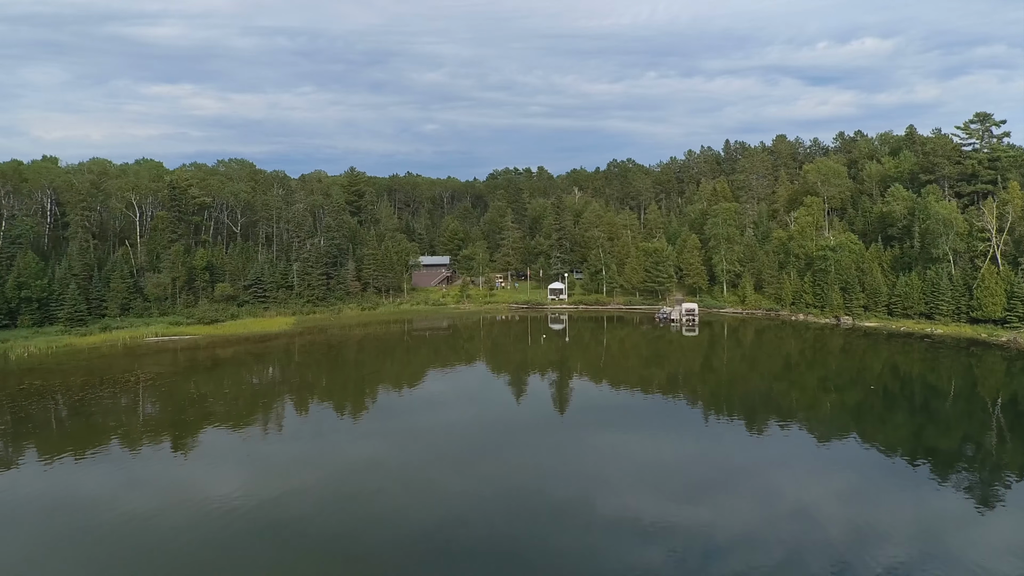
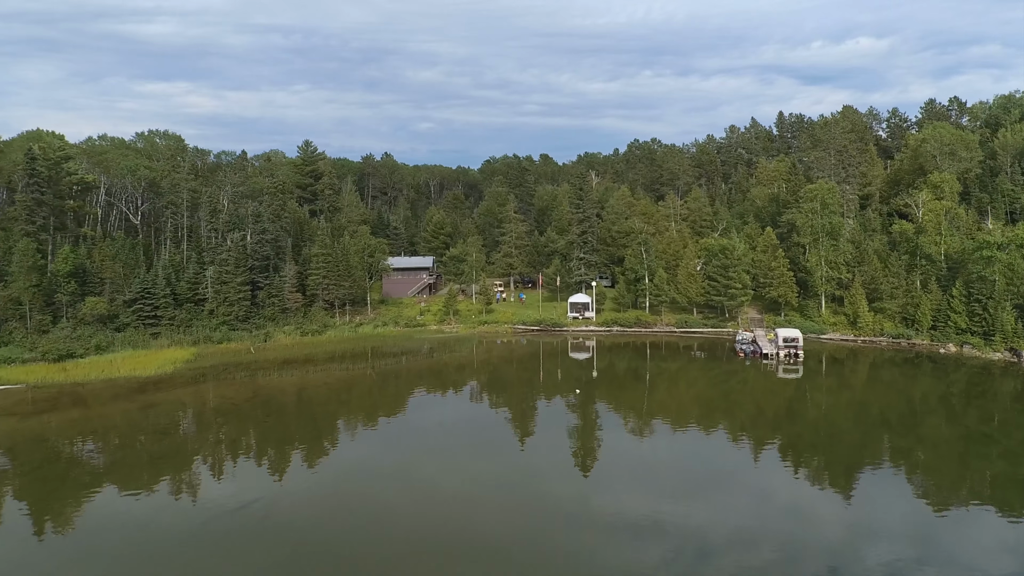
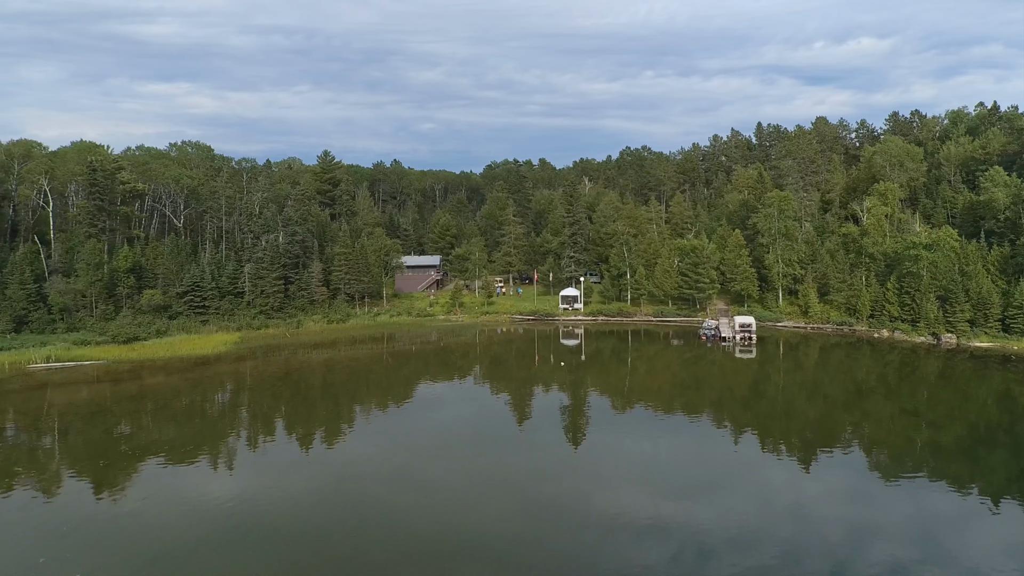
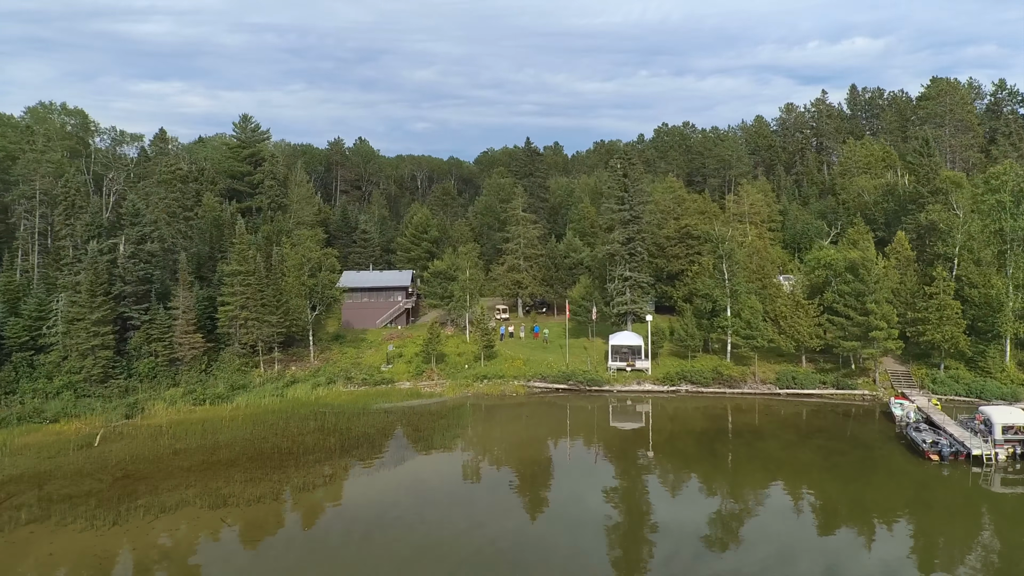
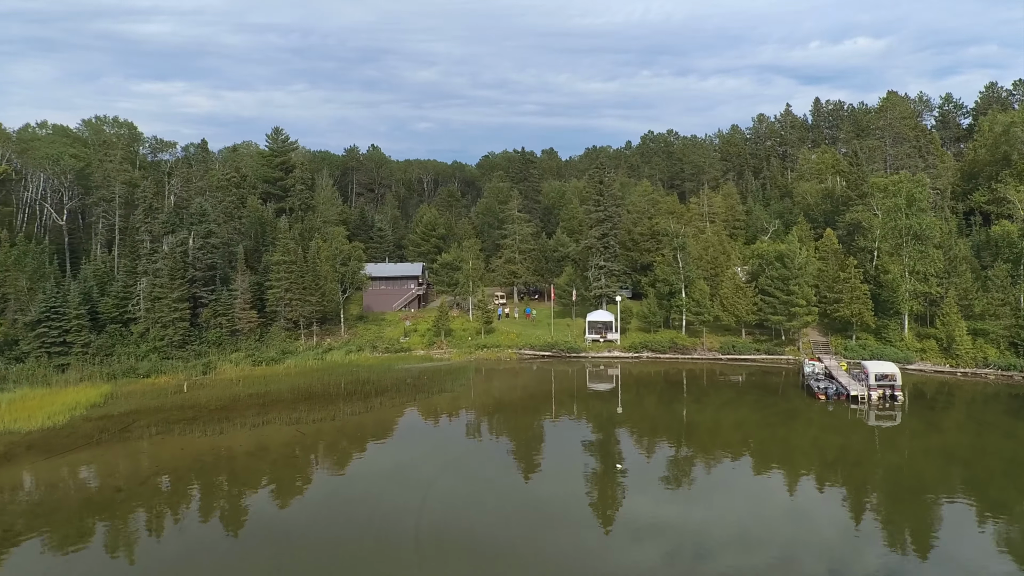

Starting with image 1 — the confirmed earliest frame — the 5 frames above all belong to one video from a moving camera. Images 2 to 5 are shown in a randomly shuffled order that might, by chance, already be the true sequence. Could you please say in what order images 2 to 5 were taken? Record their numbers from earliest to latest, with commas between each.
3, 2, 5, 4
